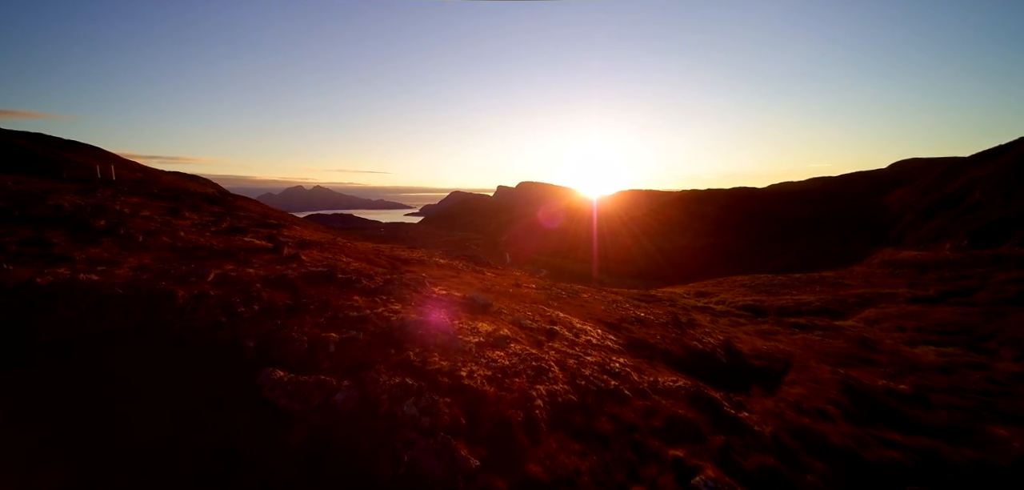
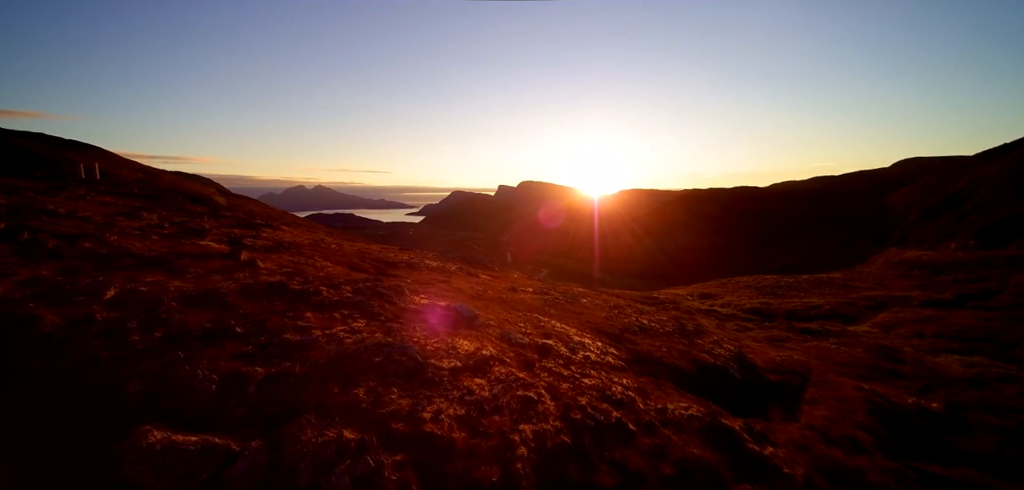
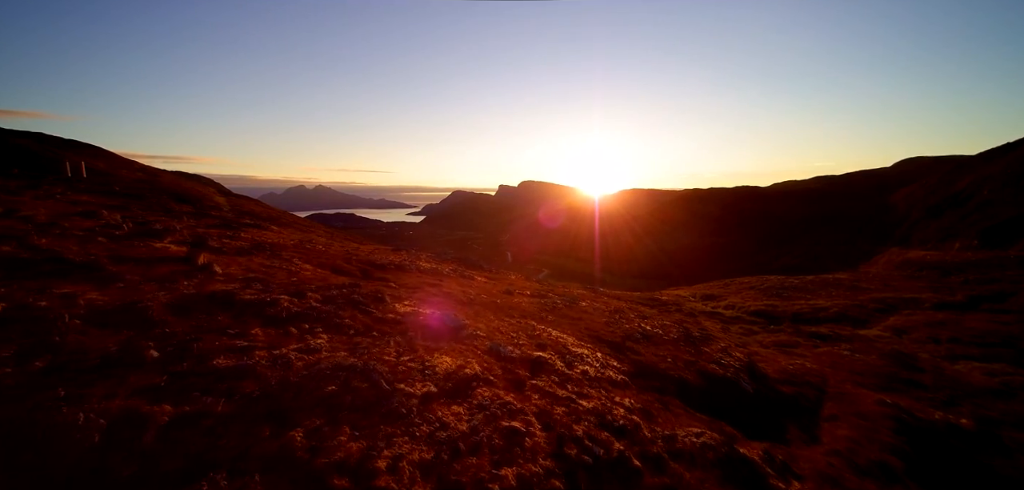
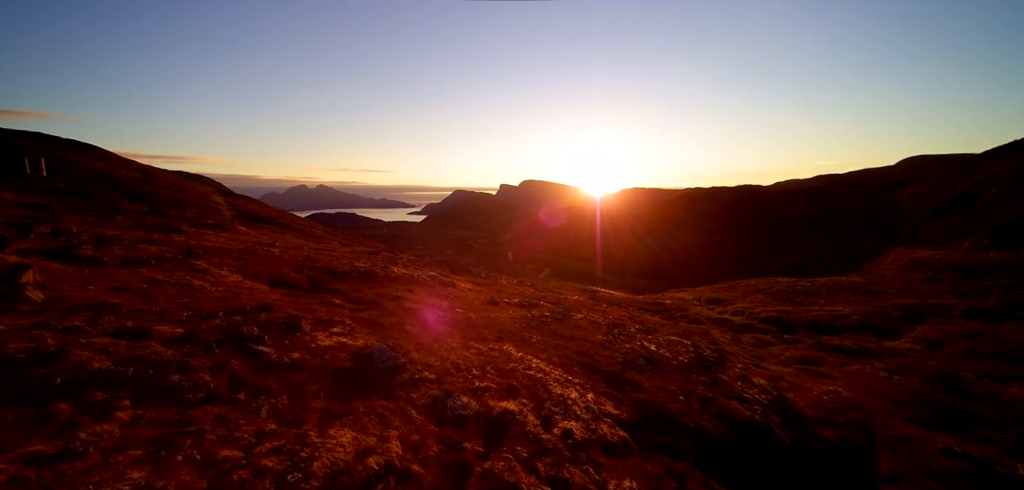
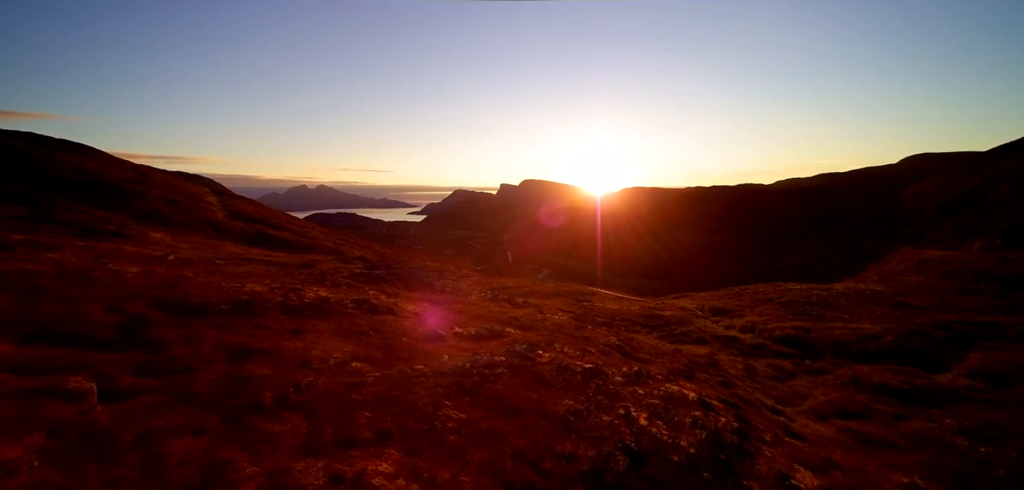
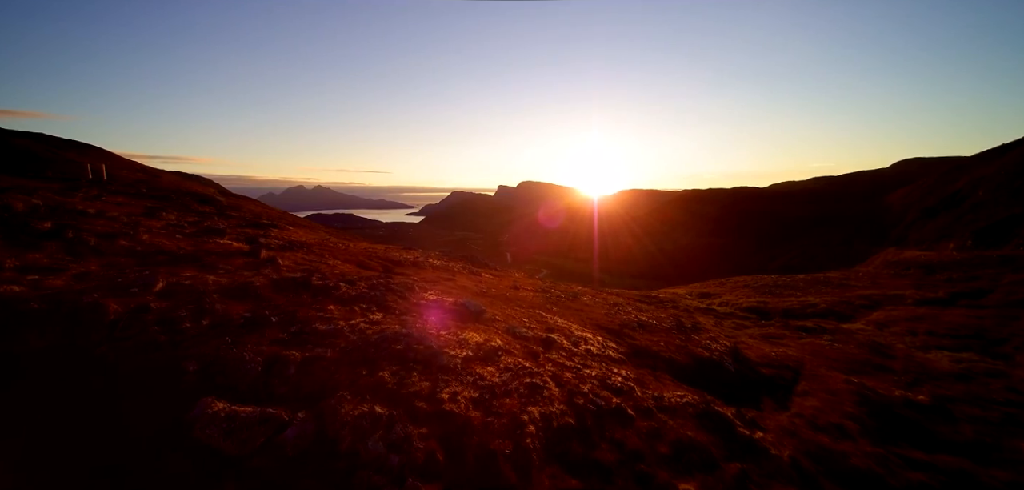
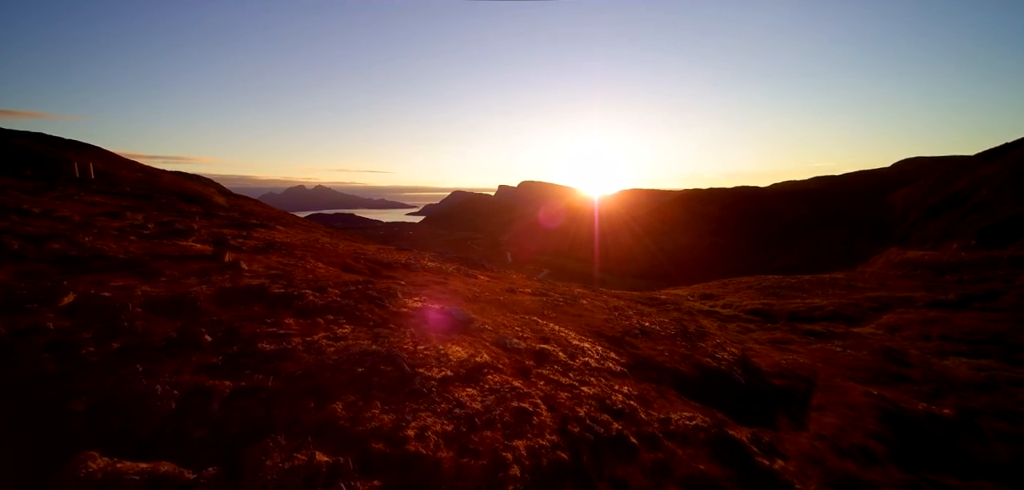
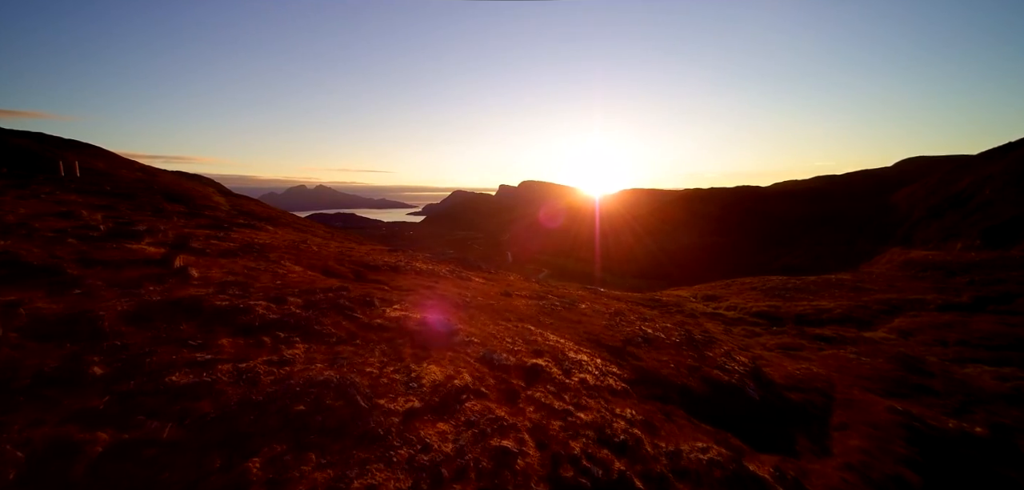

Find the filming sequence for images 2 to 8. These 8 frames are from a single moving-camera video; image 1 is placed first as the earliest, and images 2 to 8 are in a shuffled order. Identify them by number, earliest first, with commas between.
6, 2, 7, 3, 8, 4, 5
